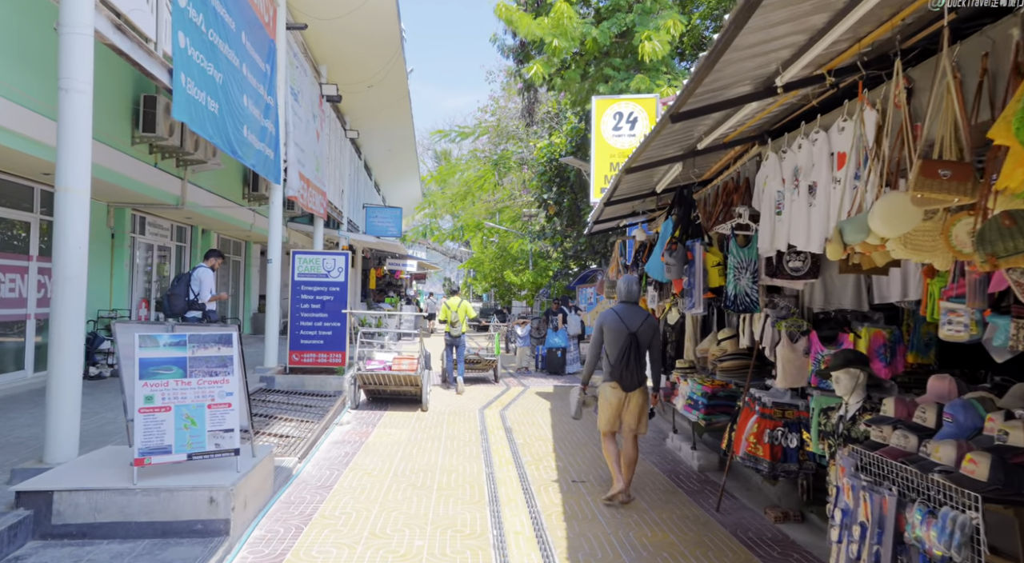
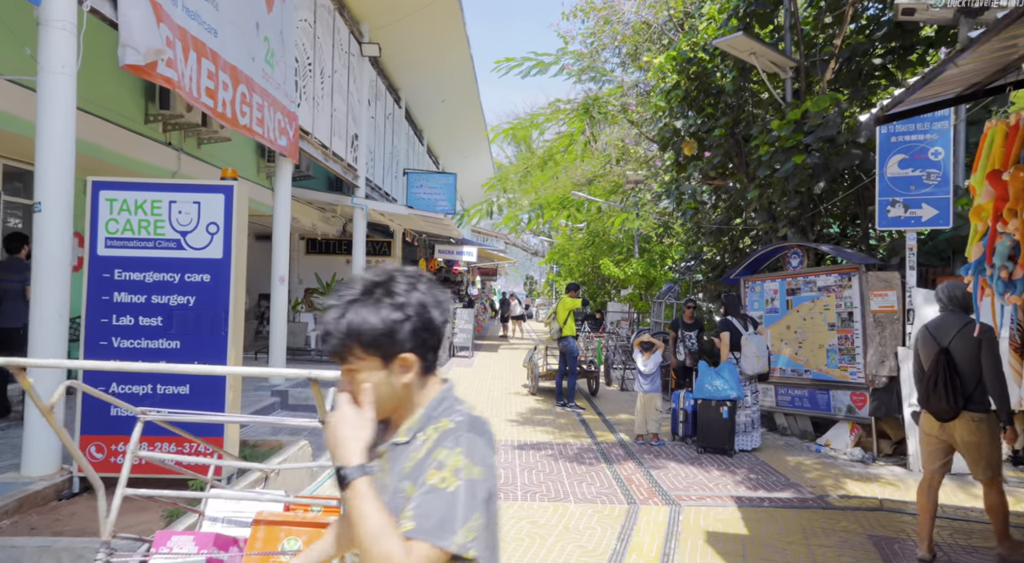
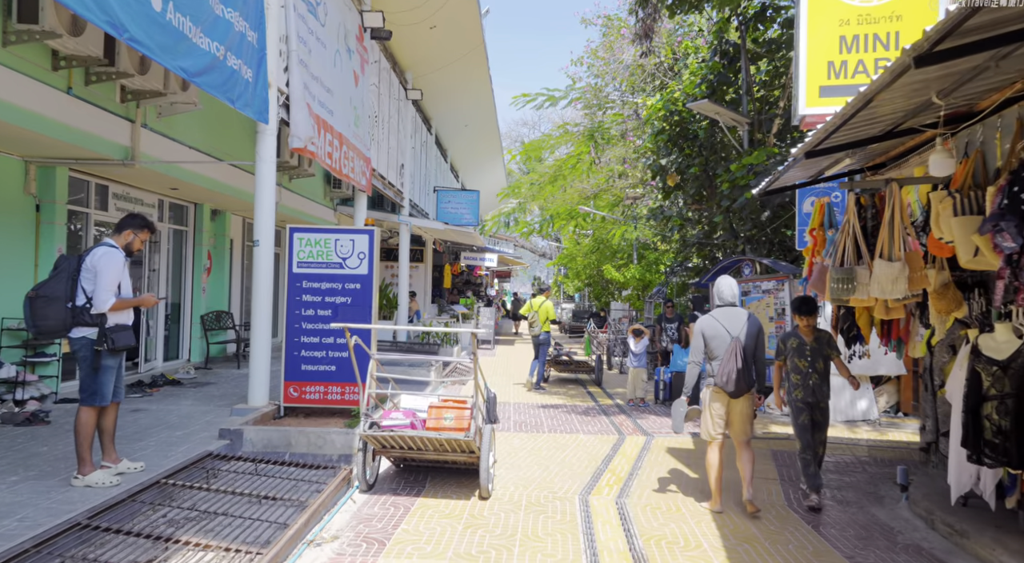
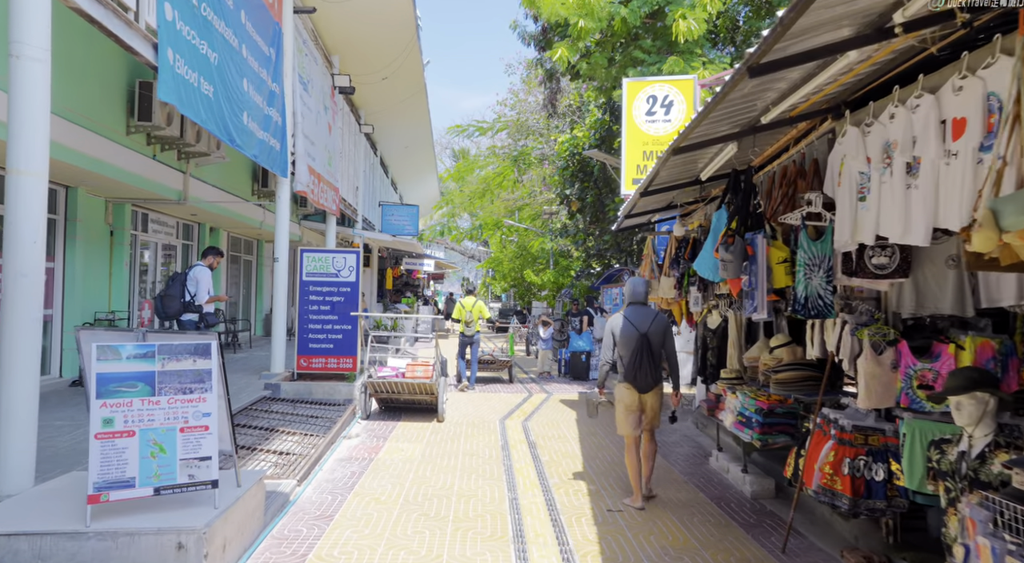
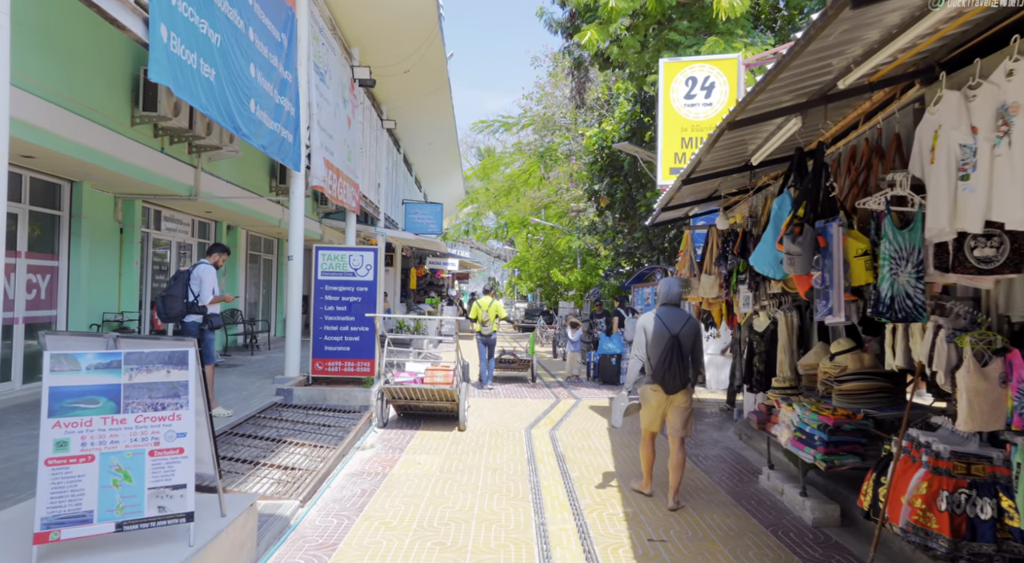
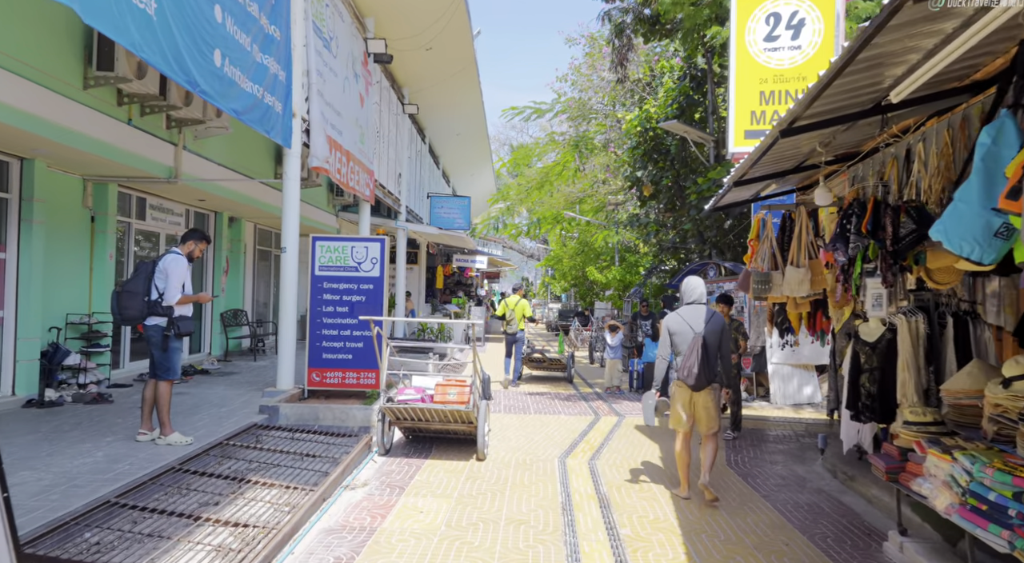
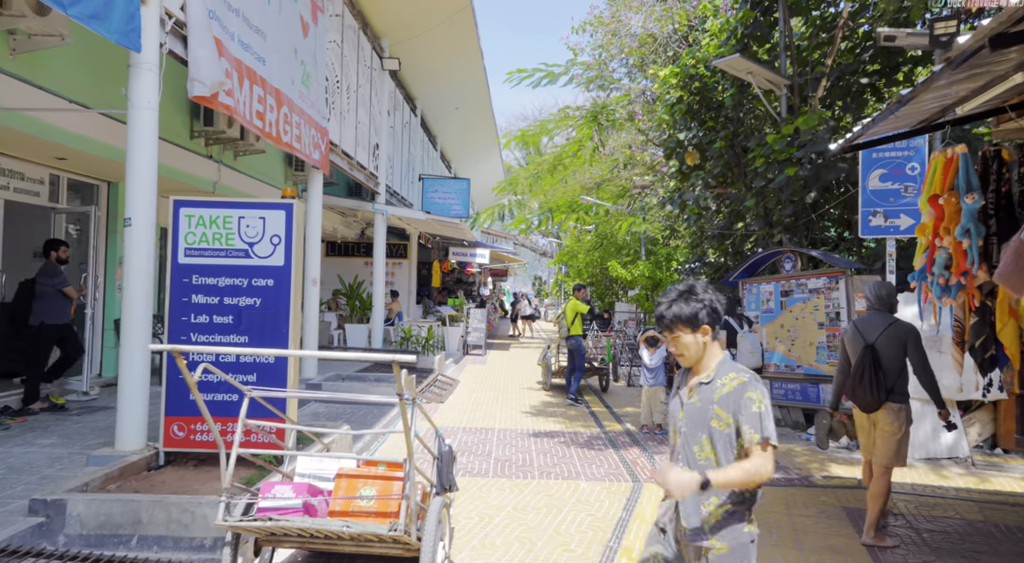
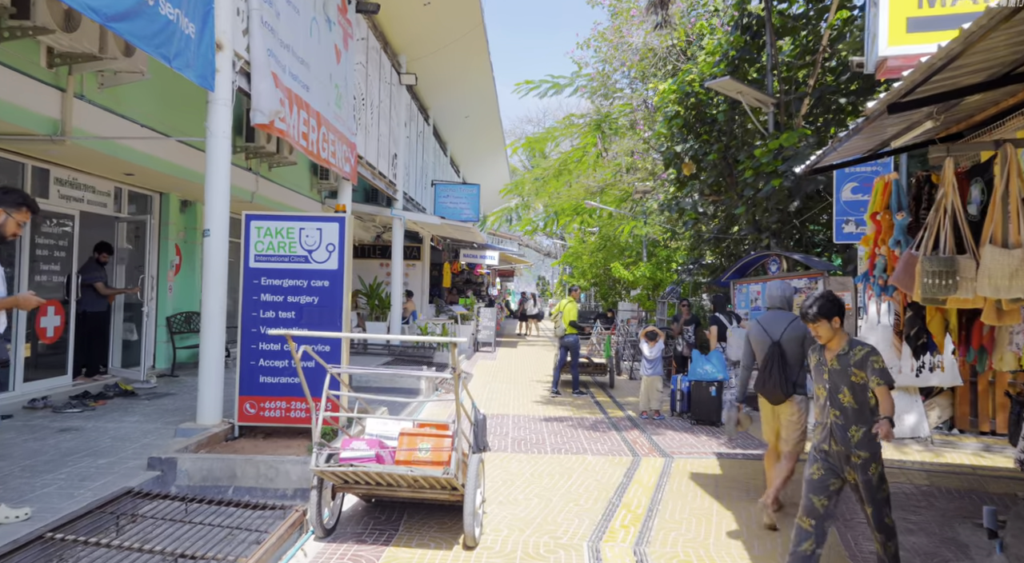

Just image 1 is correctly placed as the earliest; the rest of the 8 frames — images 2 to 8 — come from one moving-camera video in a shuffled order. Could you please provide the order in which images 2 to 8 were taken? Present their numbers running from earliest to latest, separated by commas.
4, 5, 6, 3, 8, 7, 2
